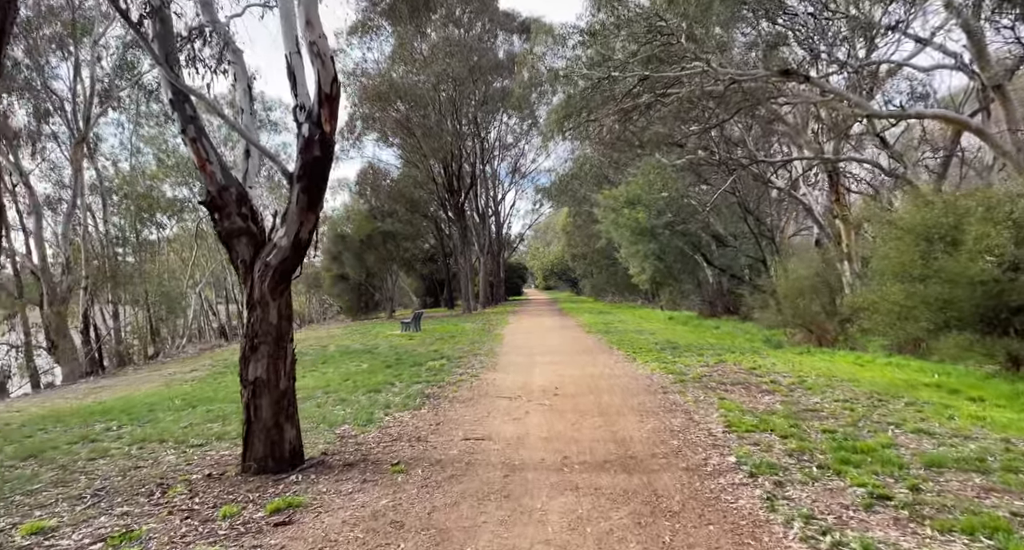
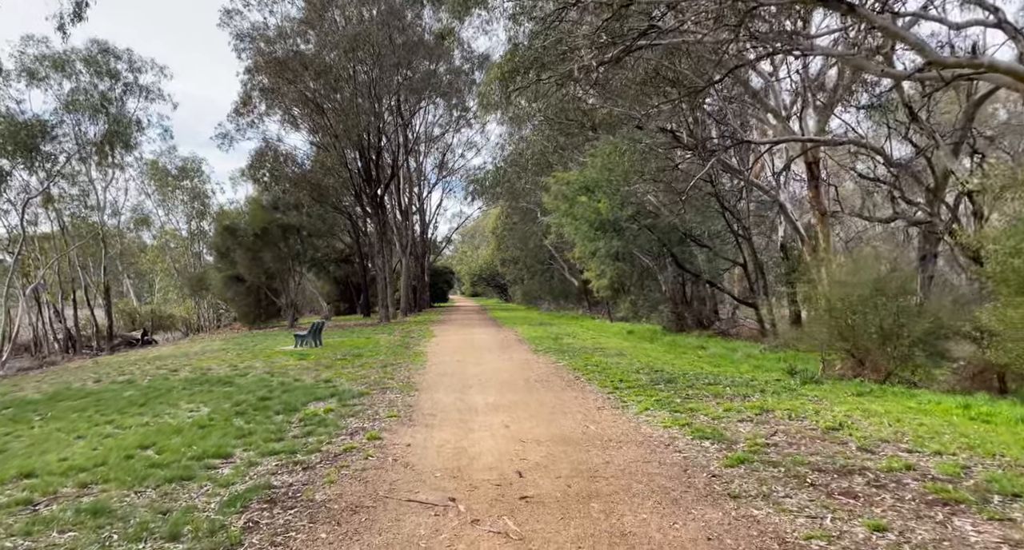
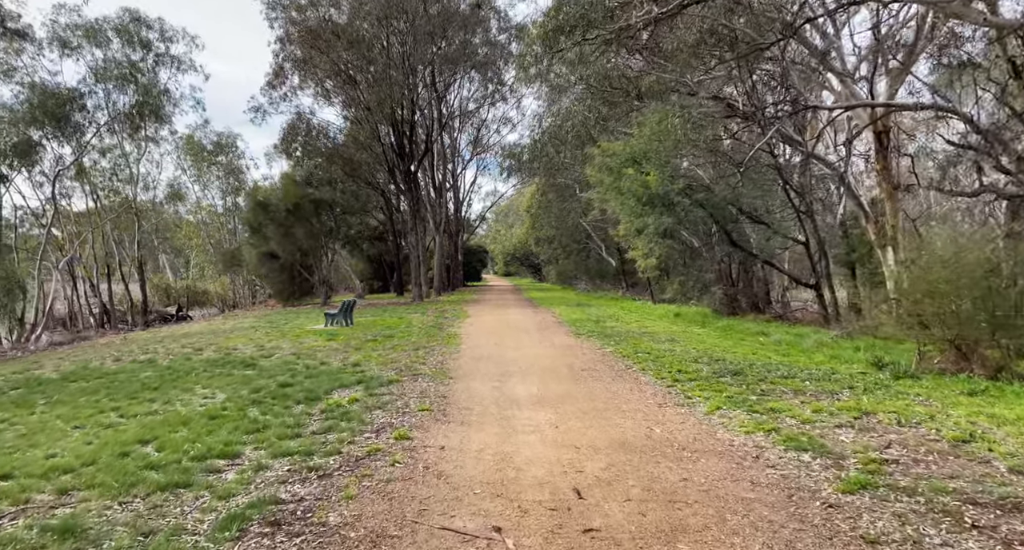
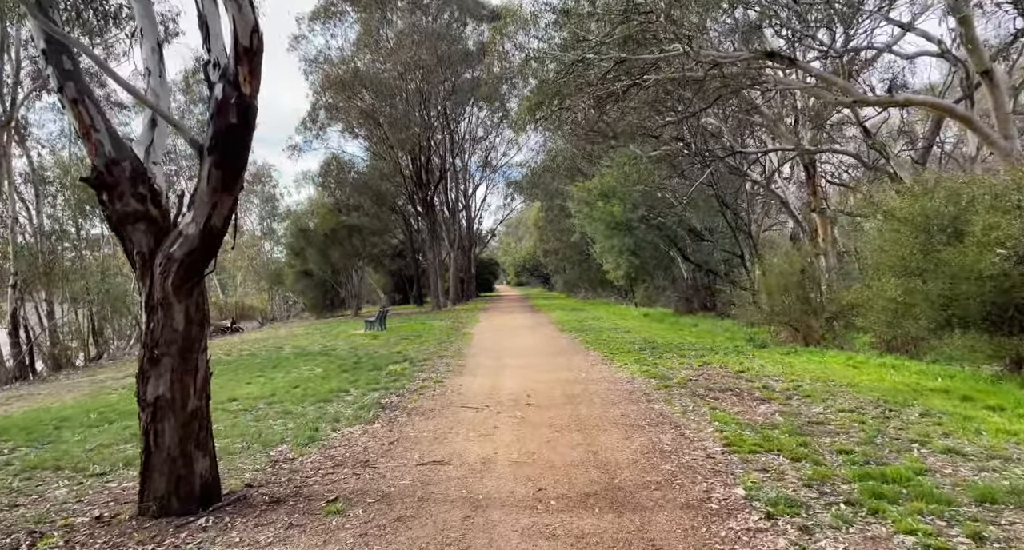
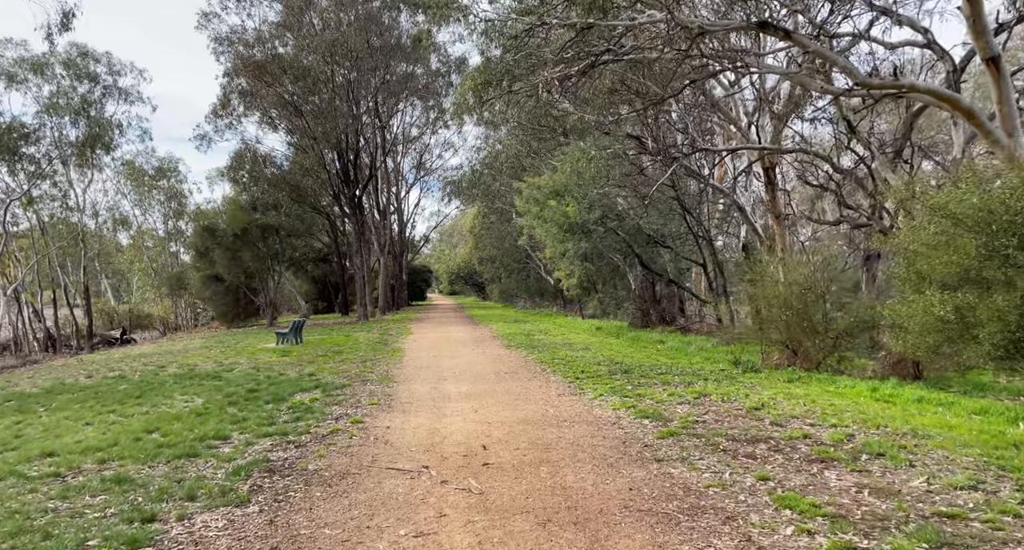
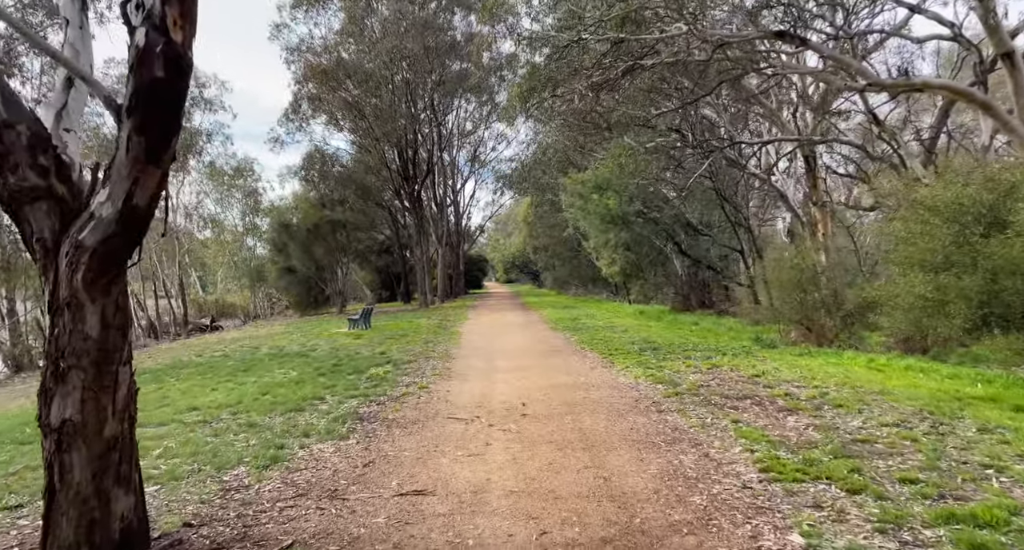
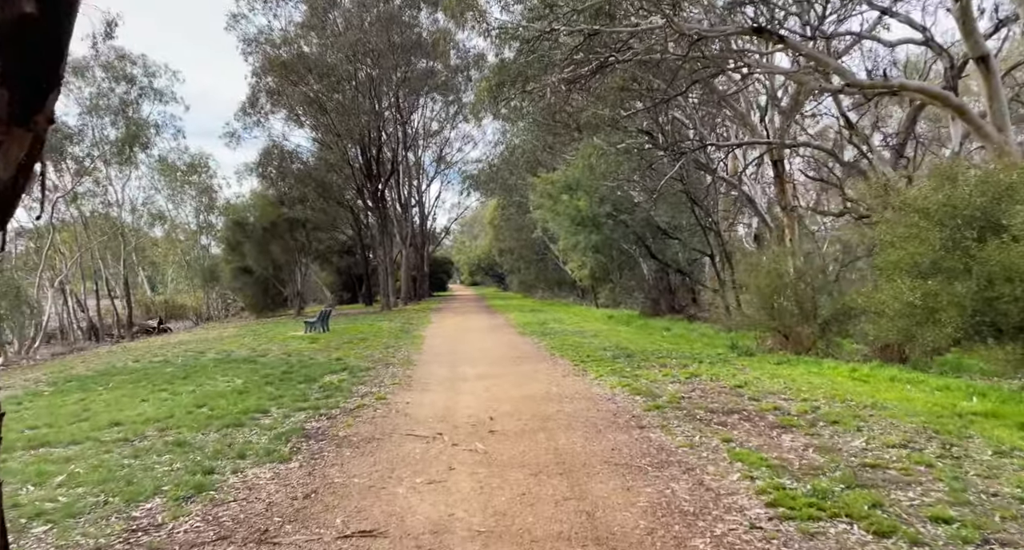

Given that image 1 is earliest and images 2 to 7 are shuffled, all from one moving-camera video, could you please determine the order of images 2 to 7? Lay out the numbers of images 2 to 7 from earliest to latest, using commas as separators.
4, 6, 7, 5, 2, 3
